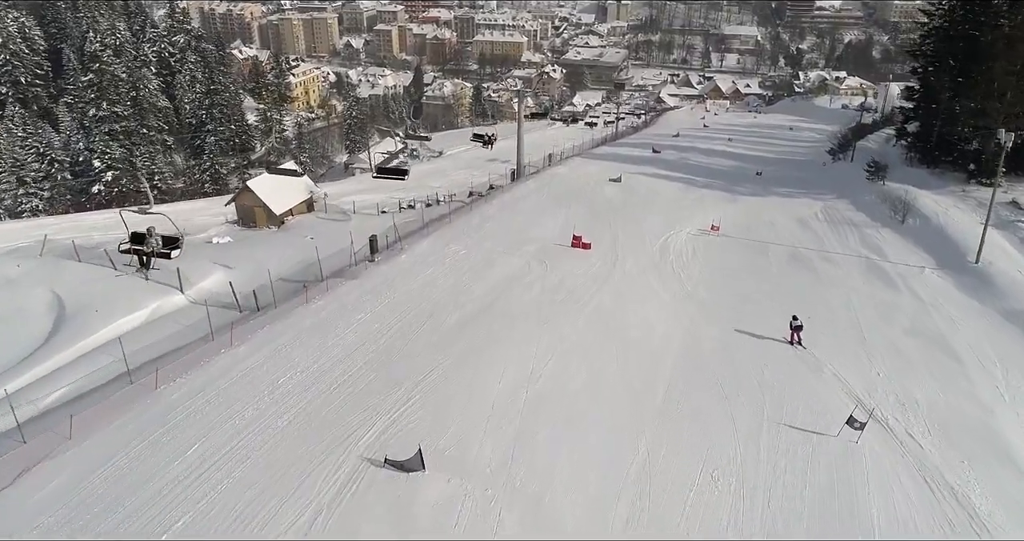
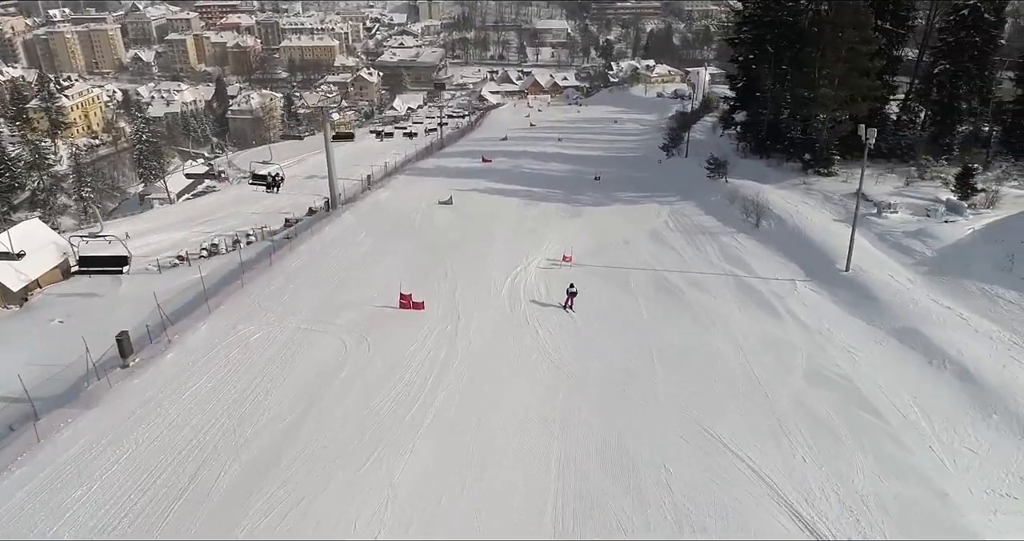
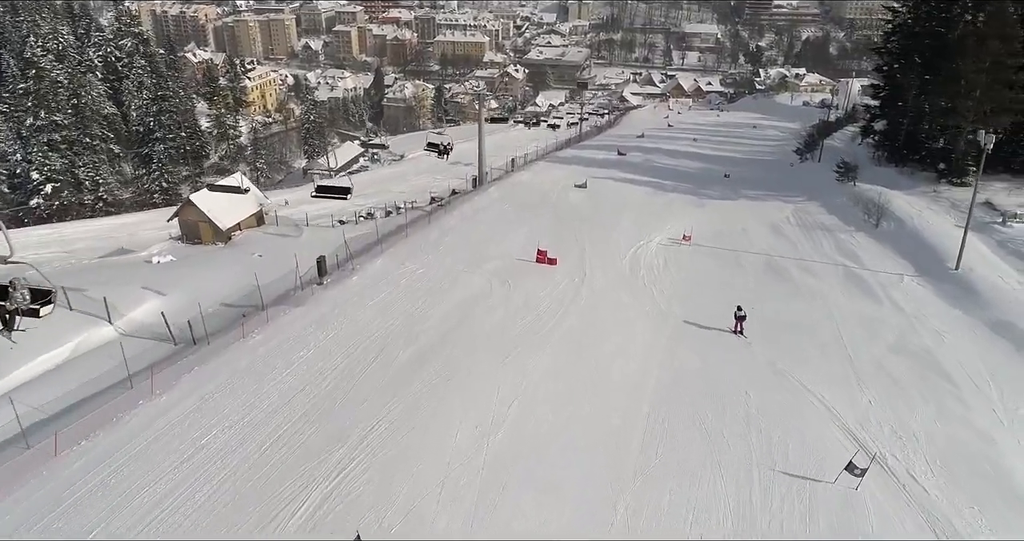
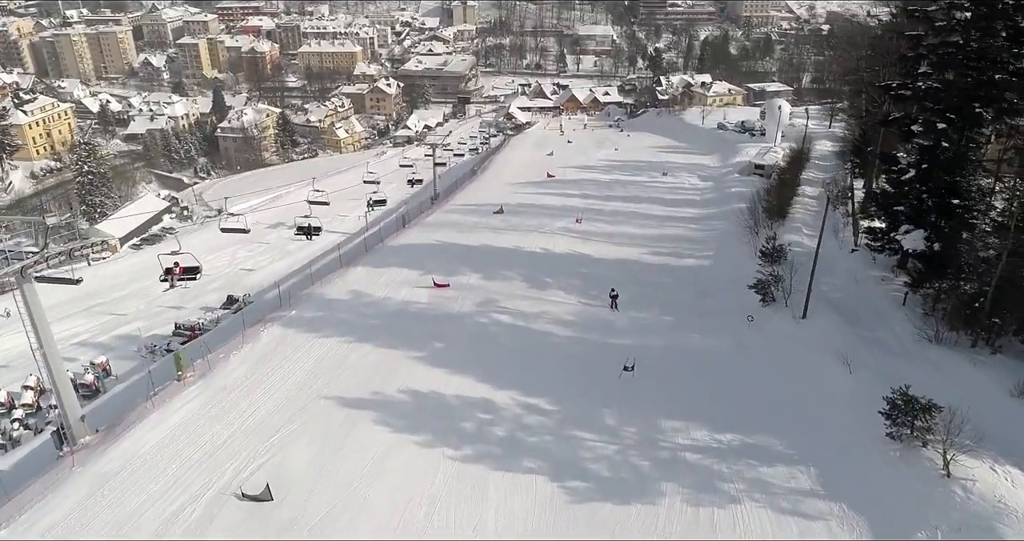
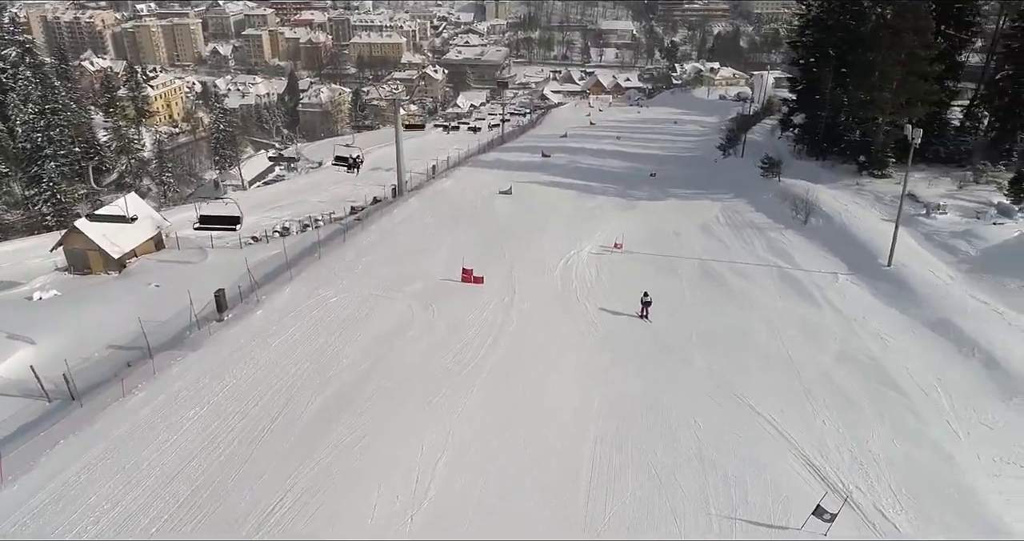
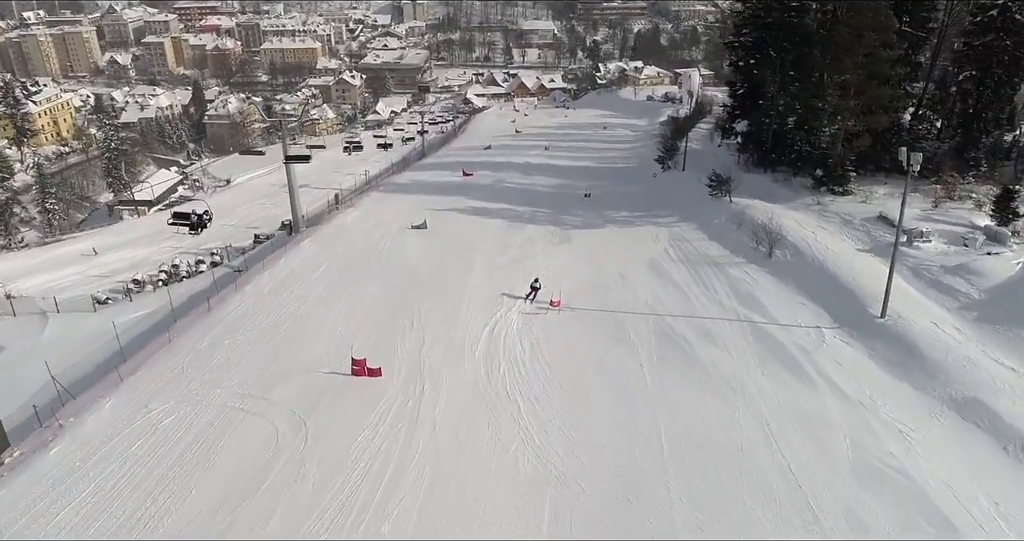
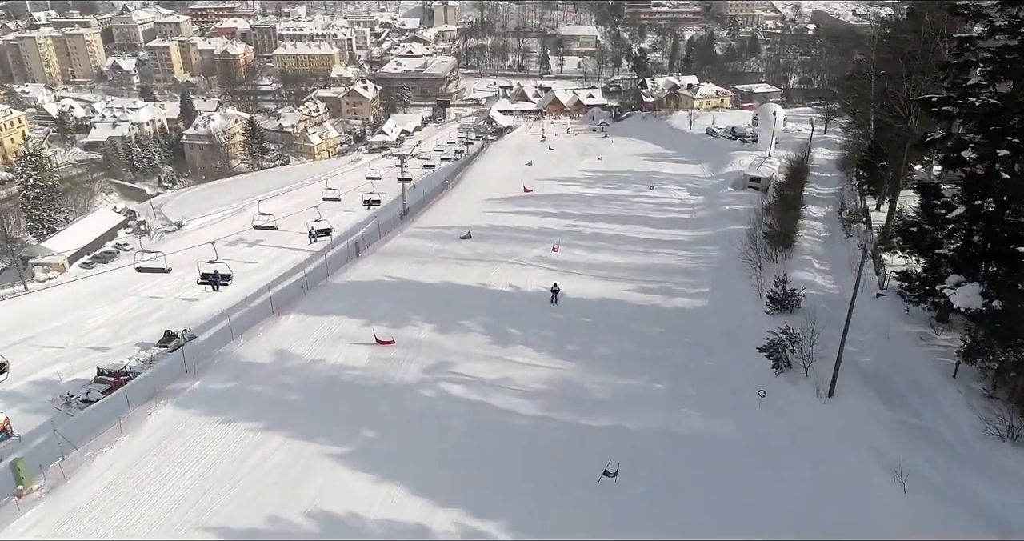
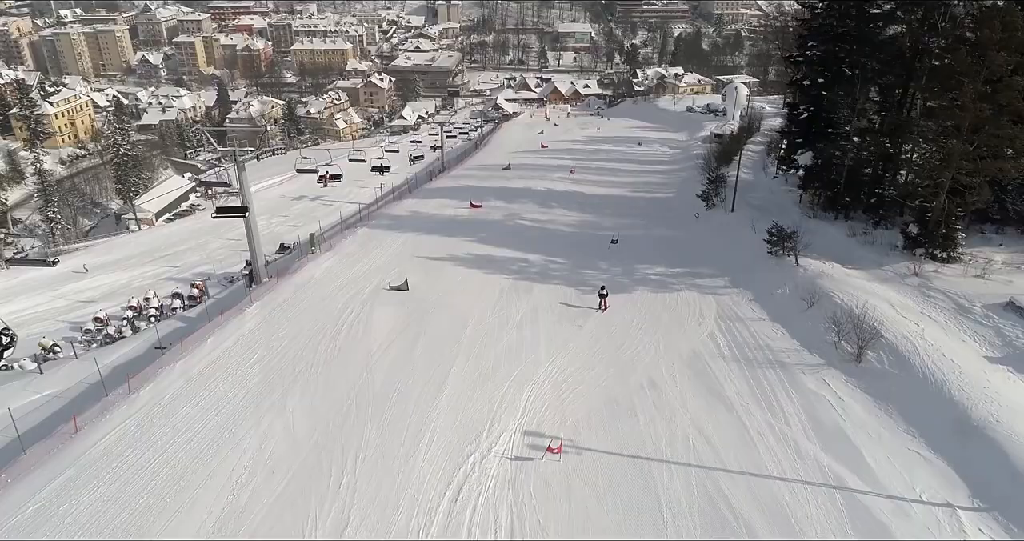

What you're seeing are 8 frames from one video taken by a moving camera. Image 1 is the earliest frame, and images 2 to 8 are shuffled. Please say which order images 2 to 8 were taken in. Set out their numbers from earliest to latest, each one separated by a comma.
3, 5, 2, 6, 8, 4, 7
